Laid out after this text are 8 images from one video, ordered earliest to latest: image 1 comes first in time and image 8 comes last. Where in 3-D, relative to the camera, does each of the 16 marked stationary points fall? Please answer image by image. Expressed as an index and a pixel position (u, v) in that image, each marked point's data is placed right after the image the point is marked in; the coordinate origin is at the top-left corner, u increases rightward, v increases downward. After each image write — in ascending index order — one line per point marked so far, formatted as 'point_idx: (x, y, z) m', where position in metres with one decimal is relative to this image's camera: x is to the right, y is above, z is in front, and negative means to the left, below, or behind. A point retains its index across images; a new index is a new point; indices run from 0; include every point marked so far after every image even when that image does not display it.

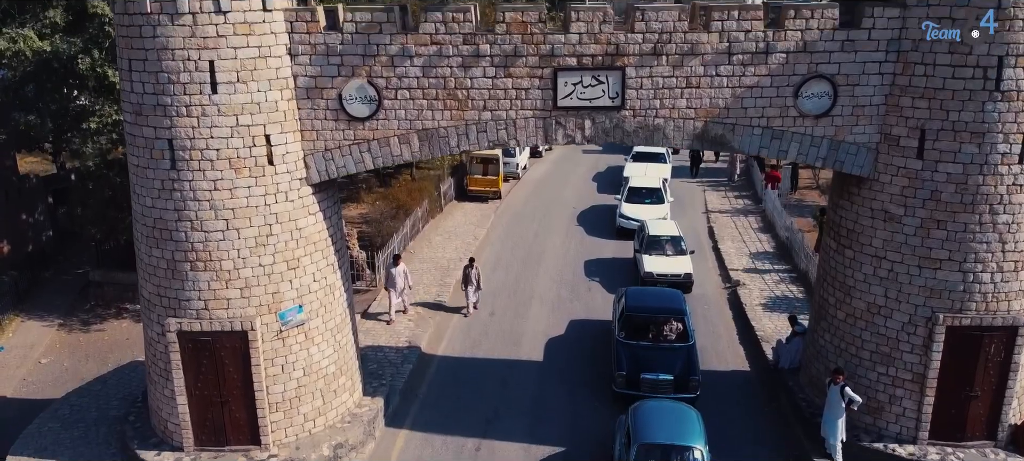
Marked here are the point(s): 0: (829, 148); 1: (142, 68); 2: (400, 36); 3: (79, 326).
0: (+3.6, +0.9, +8.2) m
1: (-3.9, +1.7, +7.6) m
2: (-1.2, +2.1, +7.9) m
3: (-8.6, -1.9, +14.5) m
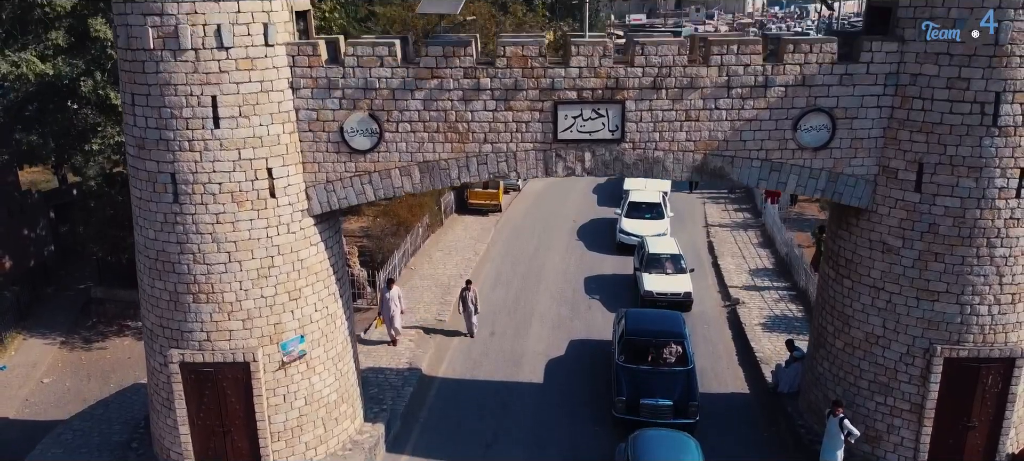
0: (+3.6, +0.6, +8.3) m
1: (-3.9, +1.4, +7.7) m
2: (-1.2, +1.8, +8.0) m
3: (-8.6, -2.3, +14.5) m
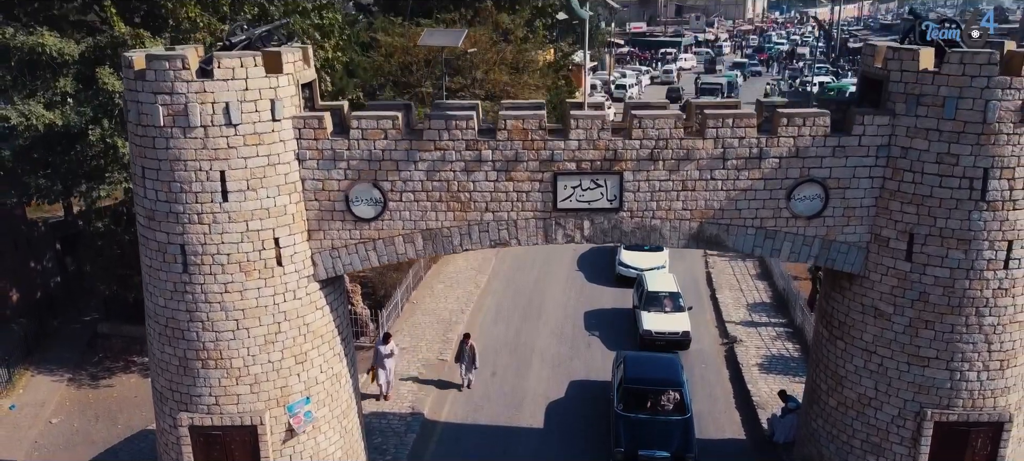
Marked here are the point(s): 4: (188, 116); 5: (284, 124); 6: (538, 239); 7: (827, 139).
0: (+3.6, -0.2, +8.5) m
1: (-3.9, +0.6, +7.9) m
2: (-1.2, +1.0, +8.2) m
3: (-8.6, -3.1, +14.7) m
4: (-3.4, +1.2, +7.6) m
5: (-2.5, +1.2, +8.0) m
6: (+0.3, -0.1, +8.5) m
7: (+3.5, +1.0, +8.1) m
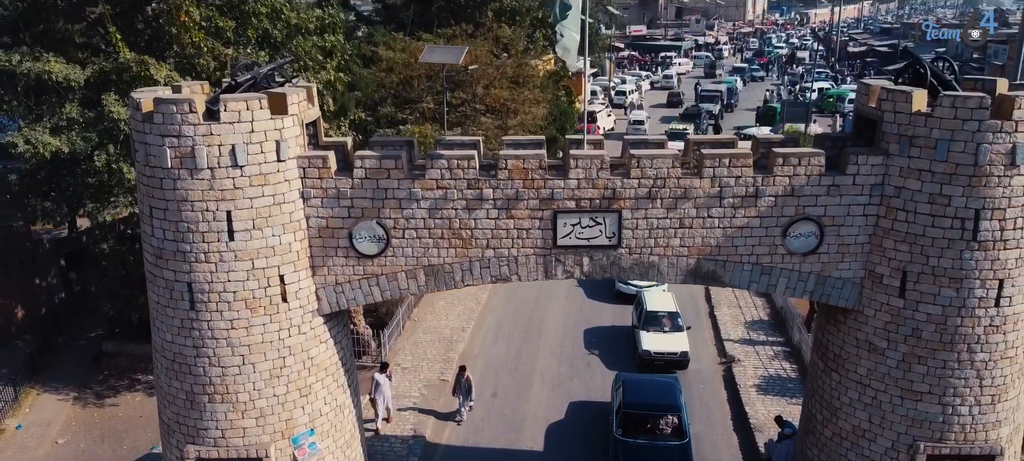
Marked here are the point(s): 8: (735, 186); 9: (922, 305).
0: (+3.6, -0.6, +8.6) m
1: (-3.9, +0.2, +8.0) m
2: (-1.2, +0.6, +8.3) m
3: (-8.6, -3.5, +14.9) m
4: (-3.4, +0.8, +7.8) m
5: (-2.5, +0.7, +8.1) m
6: (+0.3, -0.5, +8.6) m
7: (+3.5, +0.6, +8.3) m
8: (+2.5, +0.5, +8.3) m
9: (+4.6, -0.8, +8.2) m
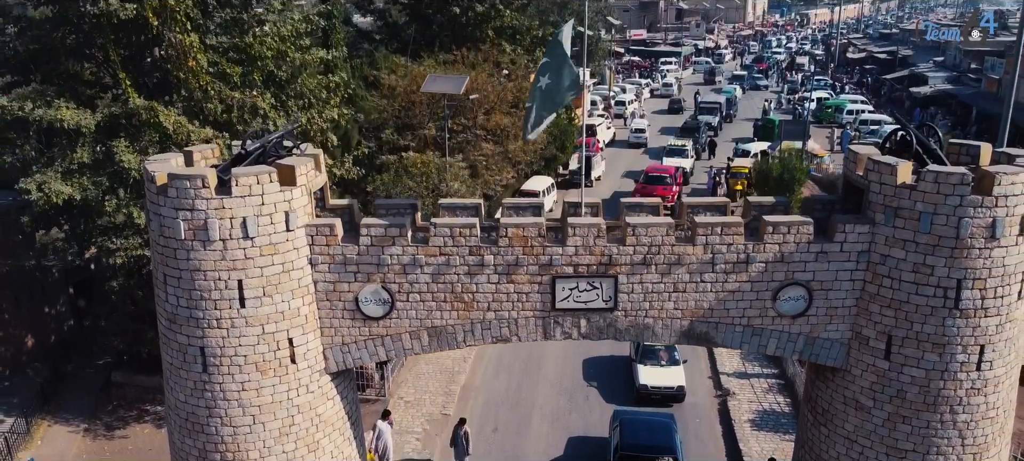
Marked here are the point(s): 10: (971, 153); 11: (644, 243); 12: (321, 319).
0: (+3.6, -1.4, +8.9) m
1: (-3.9, -0.6, +8.4) m
2: (-1.2, -0.2, +8.6) m
3: (-8.6, -4.2, +15.2) m
4: (-3.4, 0.0, +8.1) m
5: (-2.5, 0.0, +8.5) m
6: (+0.3, -1.3, +8.9) m
7: (+3.5, -0.2, +8.6) m
8: (+2.5, -0.3, +8.6) m
9: (+4.6, -1.6, +8.5) m
10: (+5.8, +1.0, +9.2) m
11: (+1.6, -0.1, +8.6) m
12: (-2.4, -1.1, +8.9) m
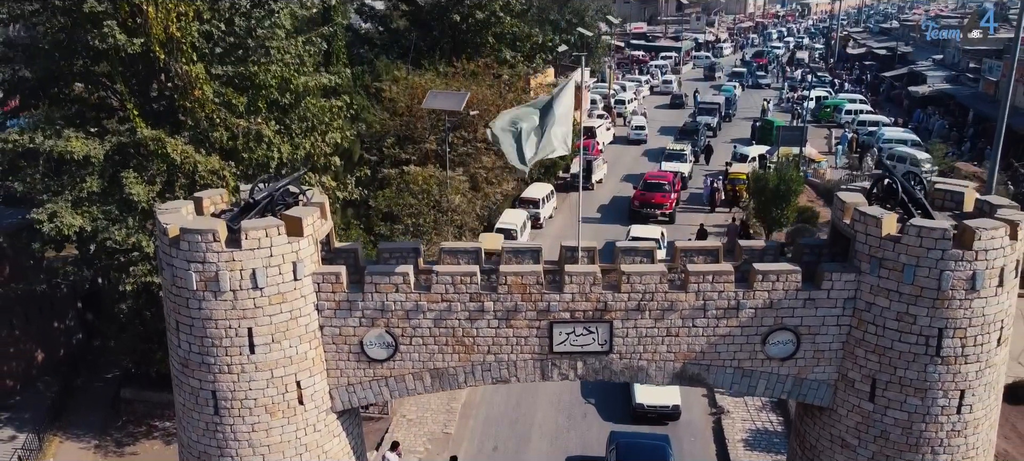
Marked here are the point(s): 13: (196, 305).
0: (+3.6, -2.0, +9.3) m
1: (-3.9, -1.2, +8.7) m
2: (-1.2, -0.8, +9.0) m
3: (-8.6, -4.7, +15.6) m
4: (-3.4, -0.6, +8.4) m
5: (-2.5, -0.6, +8.8) m
6: (+0.3, -1.9, +9.3) m
7: (+3.5, -0.8, +8.9) m
8: (+2.5, -0.9, +8.9) m
9: (+4.6, -2.2, +8.8) m
10: (+5.8, +0.4, +9.5) m
11: (+1.6, -0.7, +8.9) m
12: (-2.4, -1.7, +9.2) m
13: (-3.7, -0.9, +8.6) m
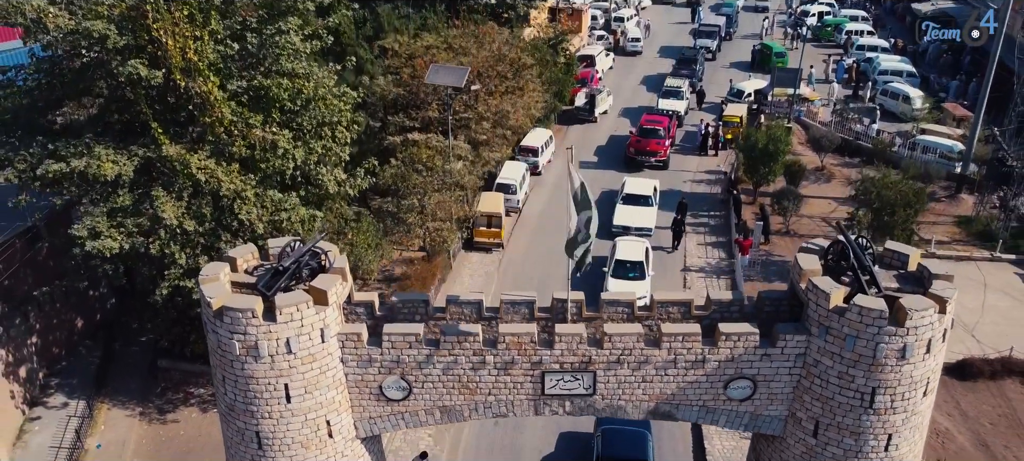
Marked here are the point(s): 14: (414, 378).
0: (+3.6, -2.8, +10.9) m
1: (-3.9, -2.2, +10.2) m
2: (-1.2, -1.7, +10.4) m
3: (-8.6, -4.5, +17.6) m
4: (-3.4, -1.6, +9.8) m
5: (-2.5, -1.6, +10.2) m
6: (+0.3, -2.7, +10.9) m
7: (+3.5, -1.7, +10.3) m
8: (+2.5, -1.8, +10.4) m
9: (+4.6, -3.1, +10.5) m
10: (+5.8, -0.4, +10.7) m
11: (+1.5, -1.7, +10.3) m
12: (-2.4, -2.5, +10.8) m
13: (-3.8, -1.9, +10.0) m
14: (-1.4, -2.2, +10.6) m
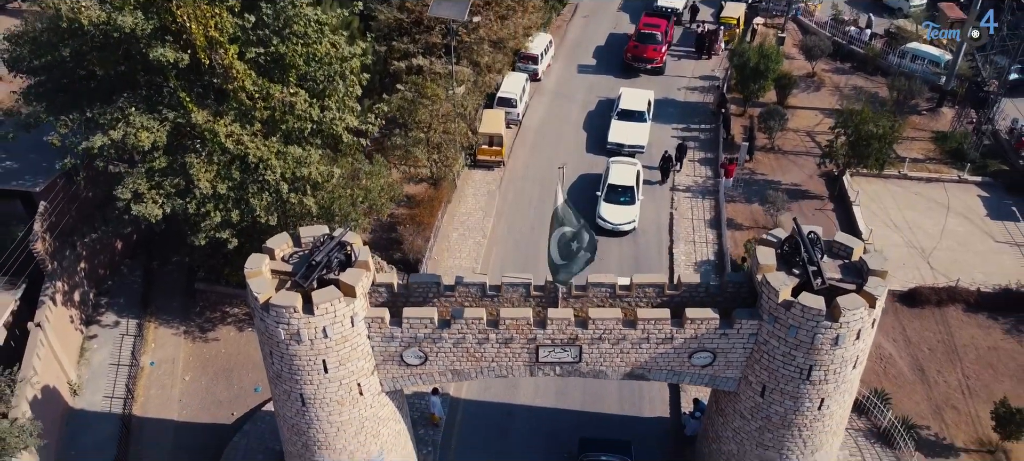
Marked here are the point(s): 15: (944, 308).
0: (+3.6, -2.7, +13.1) m
1: (-3.9, -2.2, +12.3) m
2: (-1.3, -1.7, +12.4) m
3: (-8.7, -2.8, +20.0) m
4: (-3.5, -1.7, +11.8) m
5: (-2.6, -1.6, +12.1) m
6: (+0.3, -2.6, +13.1) m
7: (+3.5, -1.7, +12.3) m
8: (+2.5, -1.8, +12.4) m
9: (+4.6, -3.0, +12.8) m
10: (+5.8, -0.4, +12.4) m
11: (+1.5, -1.7, +12.3) m
12: (-2.4, -2.4, +13.0) m
13: (-3.8, -1.9, +12.0) m
14: (-1.5, -2.1, +12.7) m
15: (+11.5, -2.1, +19.3) m
